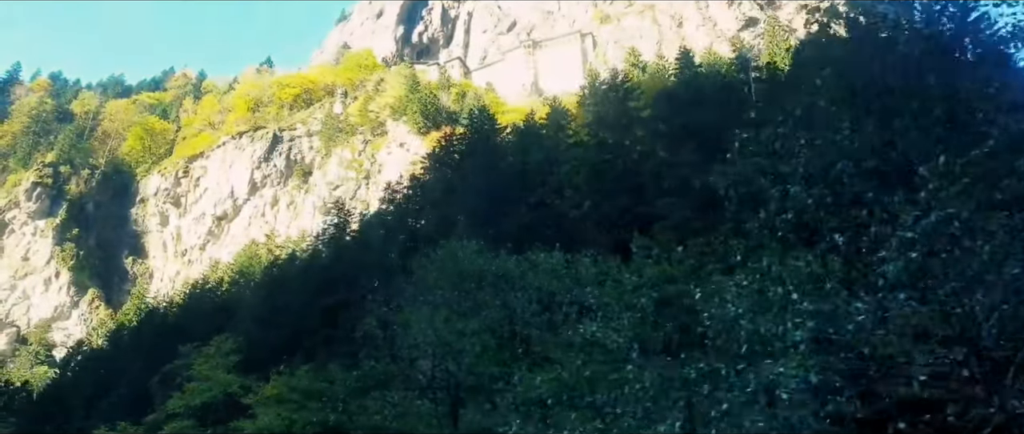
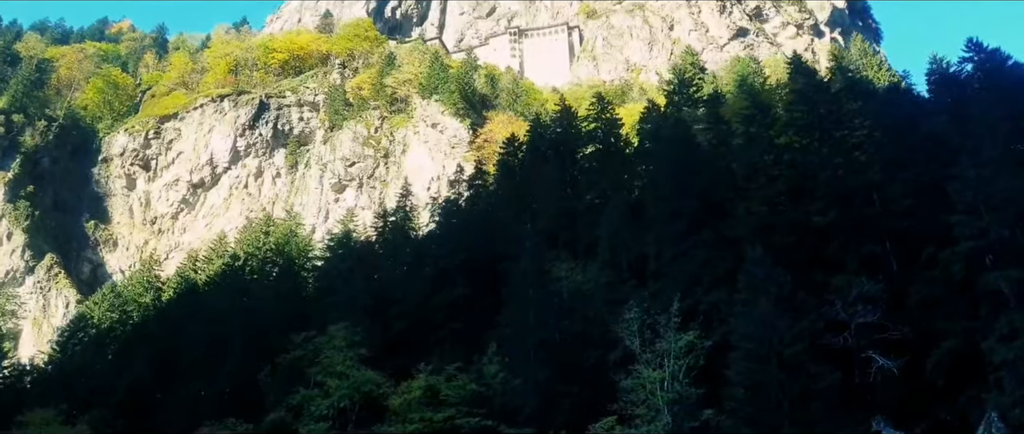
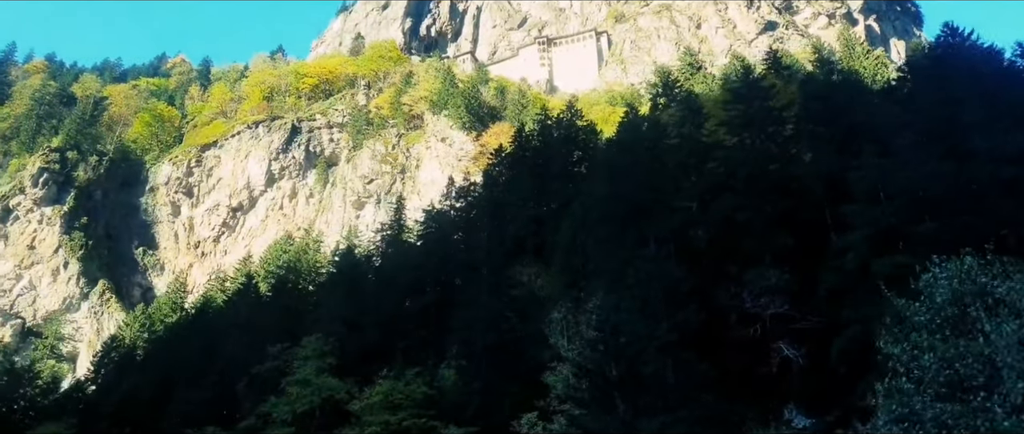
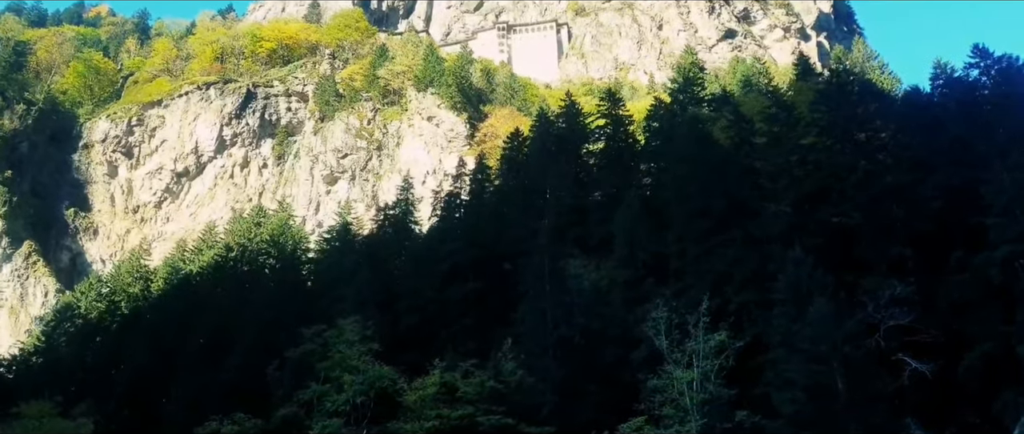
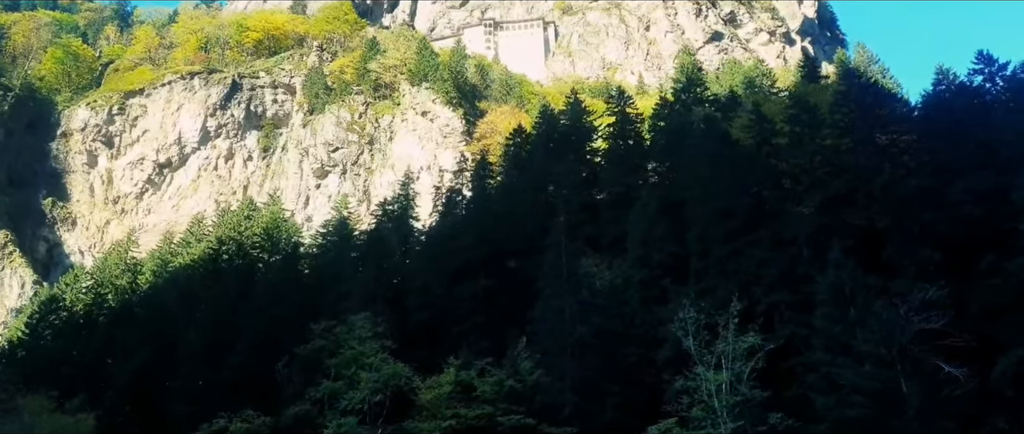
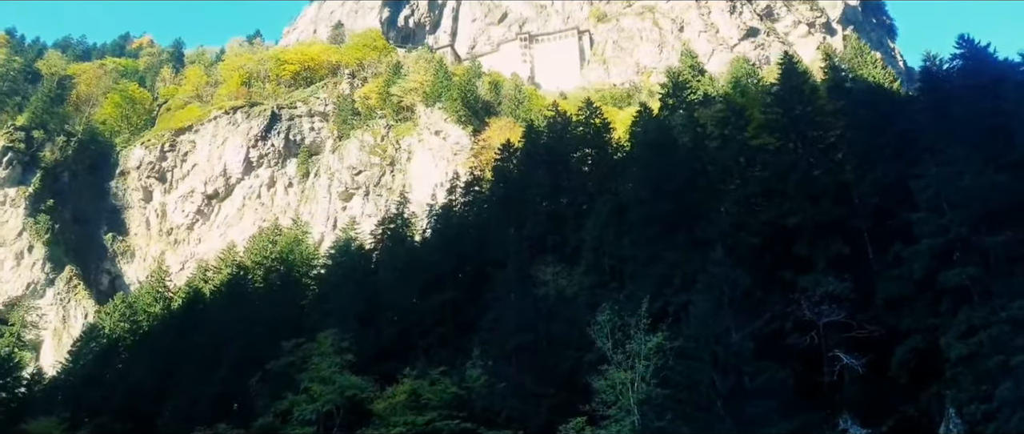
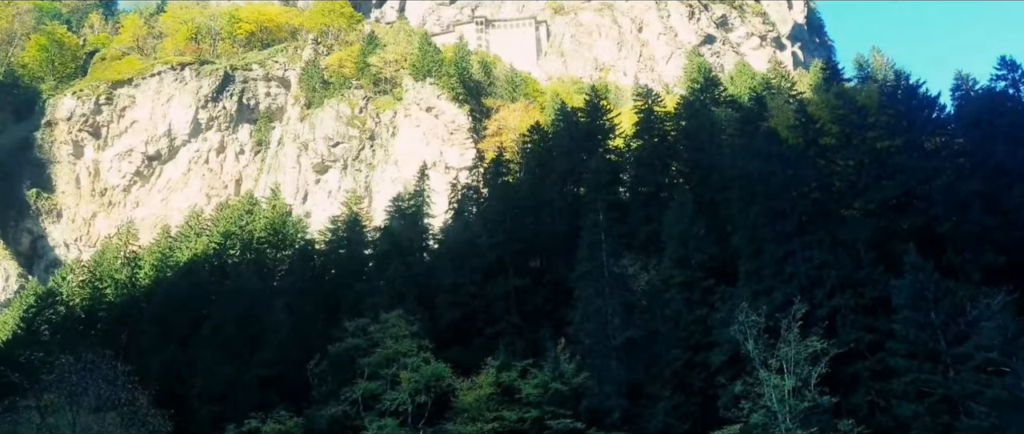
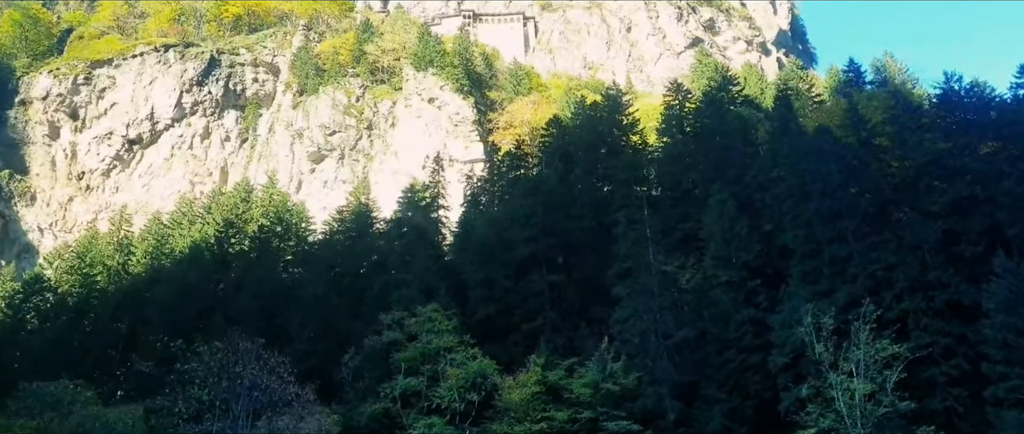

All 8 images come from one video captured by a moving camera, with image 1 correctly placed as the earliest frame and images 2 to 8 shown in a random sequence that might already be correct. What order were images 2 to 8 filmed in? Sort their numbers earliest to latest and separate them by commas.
3, 6, 2, 4, 5, 7, 8
